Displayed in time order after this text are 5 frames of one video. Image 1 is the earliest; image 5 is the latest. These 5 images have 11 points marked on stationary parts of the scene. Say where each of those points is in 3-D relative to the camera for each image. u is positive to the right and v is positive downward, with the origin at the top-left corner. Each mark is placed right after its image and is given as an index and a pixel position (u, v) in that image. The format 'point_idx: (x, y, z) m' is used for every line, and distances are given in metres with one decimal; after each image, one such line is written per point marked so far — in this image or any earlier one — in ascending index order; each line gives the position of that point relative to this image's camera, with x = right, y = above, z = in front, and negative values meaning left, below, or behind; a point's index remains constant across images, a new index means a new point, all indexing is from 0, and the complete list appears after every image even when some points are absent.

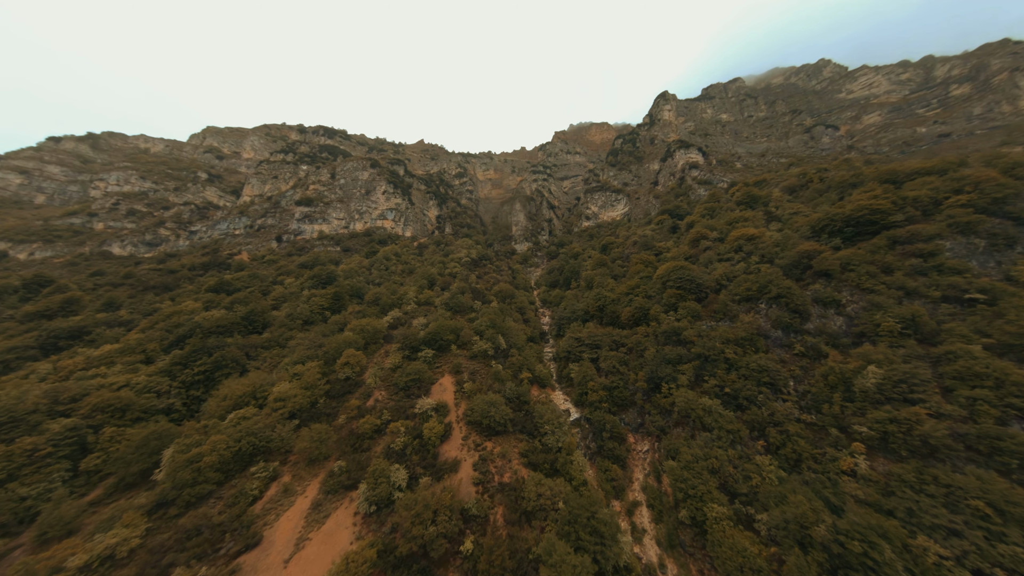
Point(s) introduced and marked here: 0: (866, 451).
0: (+21.8, -10.0, +17.6) m
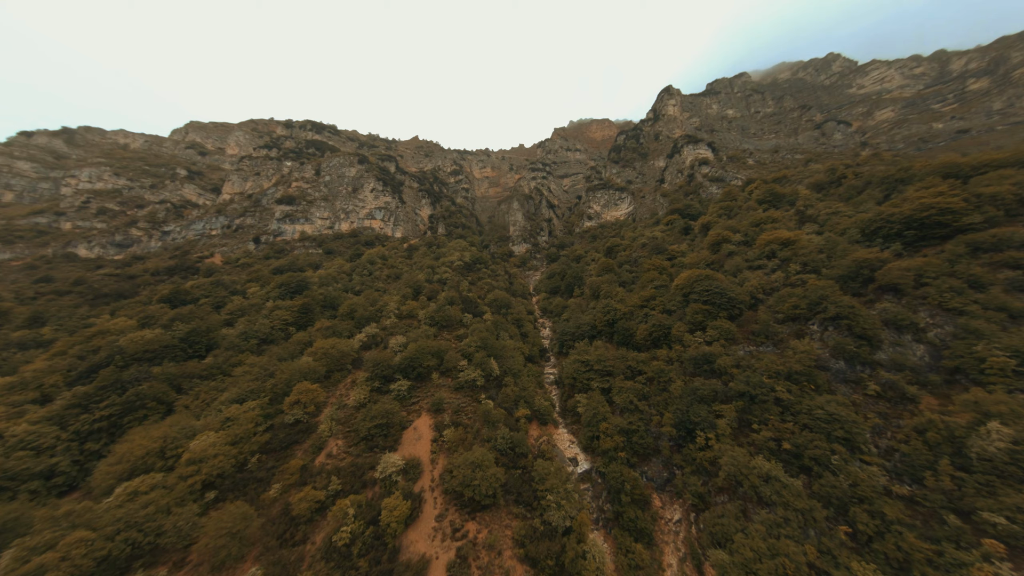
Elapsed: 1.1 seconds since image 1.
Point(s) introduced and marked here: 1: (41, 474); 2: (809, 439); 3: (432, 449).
0: (+21.3, -11.4, +12.2) m
1: (-27.8, -11.0, +16.7) m
2: (+17.9, -9.1, +17.1) m
3: (-5.6, -11.3, +19.8) m
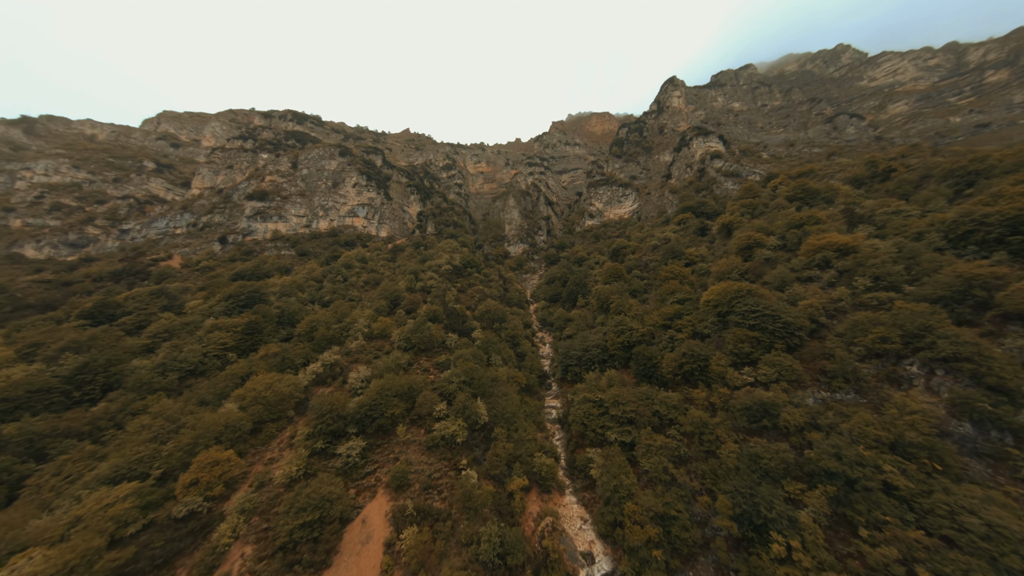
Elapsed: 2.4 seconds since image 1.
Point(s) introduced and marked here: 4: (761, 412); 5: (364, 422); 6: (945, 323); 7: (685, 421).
0: (+20.9, -13.2, +6.2) m
1: (-28.2, -12.7, +10.1) m
2: (+17.4, -10.8, +11.0) m
3: (-6.1, -13.0, +13.5) m
4: (+15.3, -7.6, +17.3) m
5: (-10.0, -9.1, +19.2) m
6: (+25.7, -2.1, +16.8) m
7: (+11.6, -8.9, +19.0) m
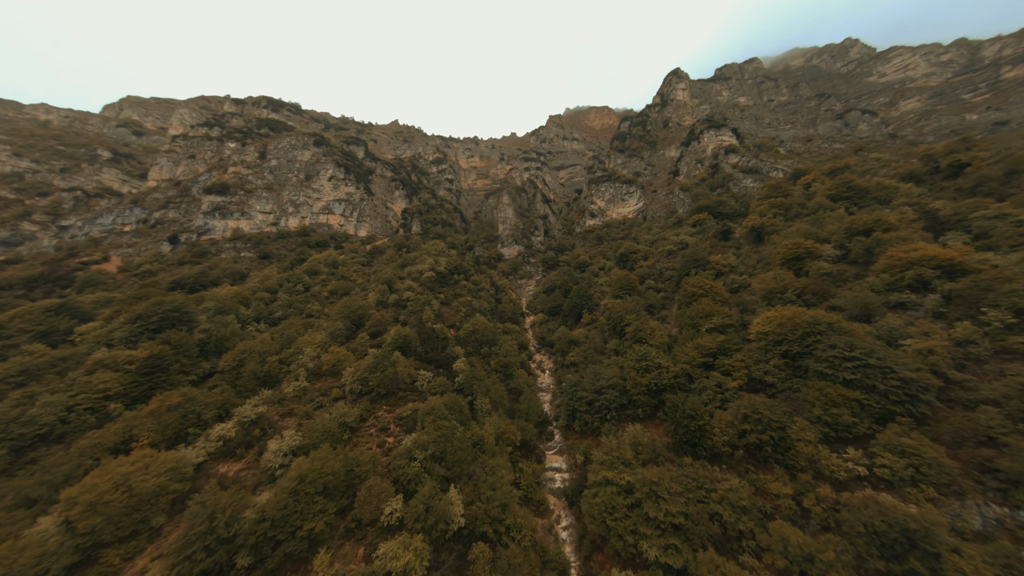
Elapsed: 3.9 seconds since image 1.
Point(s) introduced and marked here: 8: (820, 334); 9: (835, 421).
0: (+20.6, -15.3, -0.4) m
1: (-28.6, -14.6, +2.6) m
2: (+17.0, -12.9, +4.4) m
3: (-6.5, -14.9, +6.4) m
4: (+14.8, -9.7, +10.6) m
5: (-10.6, -11.0, +12.0) m
6: (+25.2, -4.2, +10.2) m
7: (+11.1, -10.9, +12.3) m
8: (+19.0, -2.7, +17.7) m
9: (+16.5, -6.7, +14.4) m
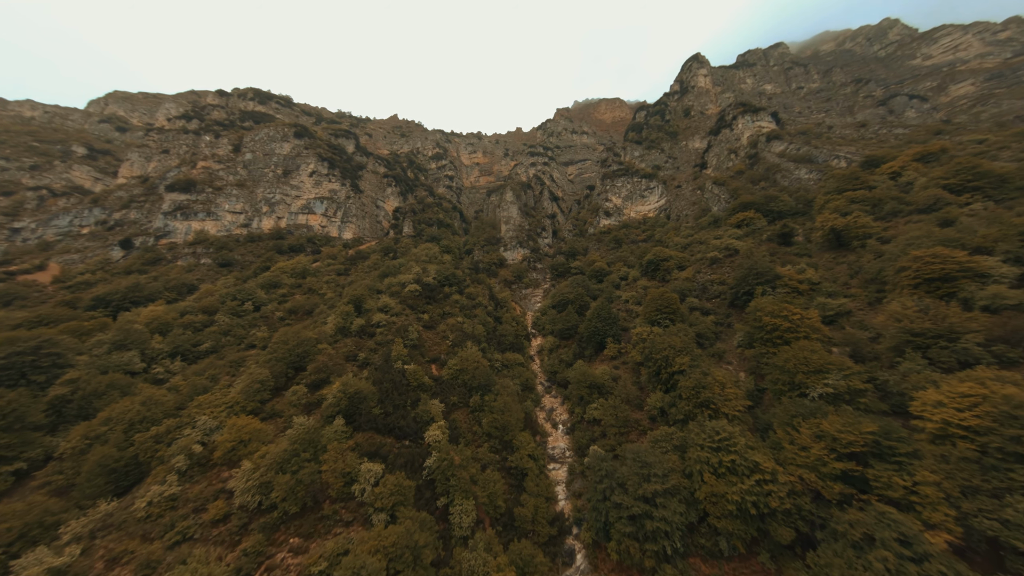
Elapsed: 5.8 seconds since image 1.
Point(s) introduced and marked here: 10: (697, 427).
0: (+19.9, -17.6, -9.5) m
1: (-29.2, -16.8, -5.4) m
2: (+16.5, -15.2, -4.7) m
3: (-7.0, -17.2, -2.1) m
4: (+14.4, -11.9, +1.6) m
5: (-11.0, -13.2, +3.6) m
6: (+24.8, -6.5, +1.0) m
7: (+10.7, -13.2, +3.4) m
8: (+18.8, -5.0, +8.6) m
9: (+16.2, -8.9, +5.4) m
10: (+10.5, -7.8, +16.0) m
